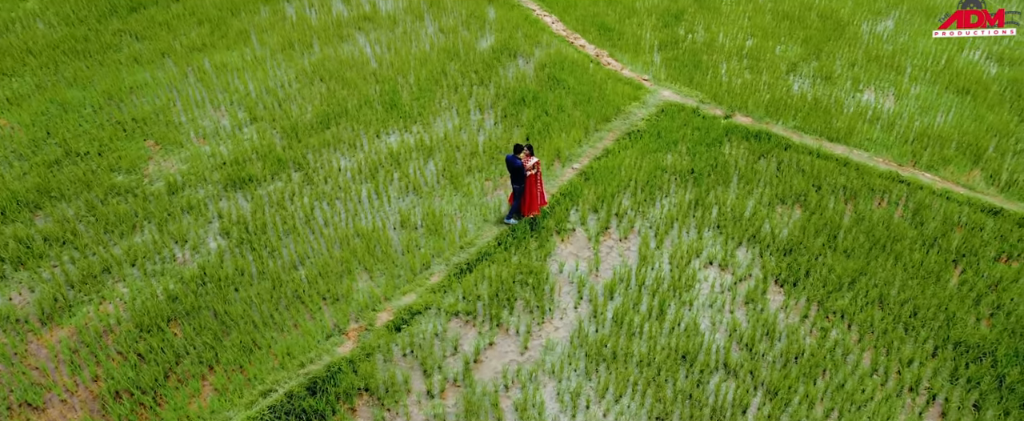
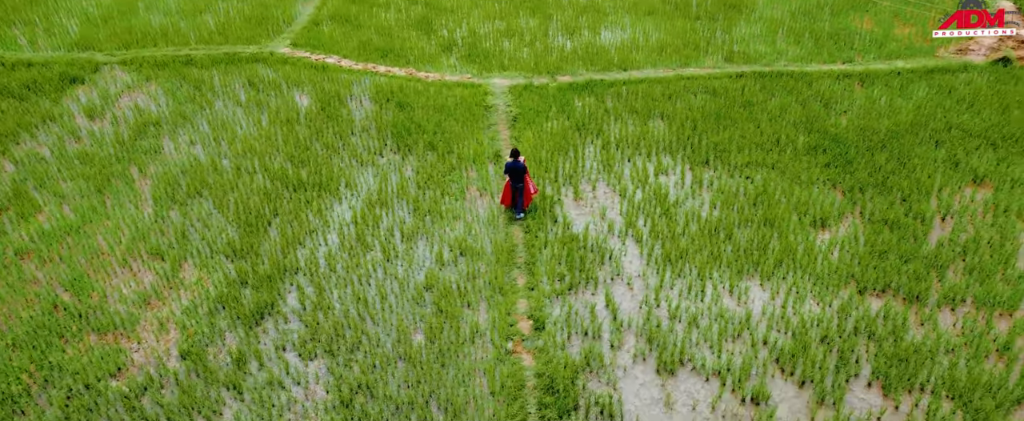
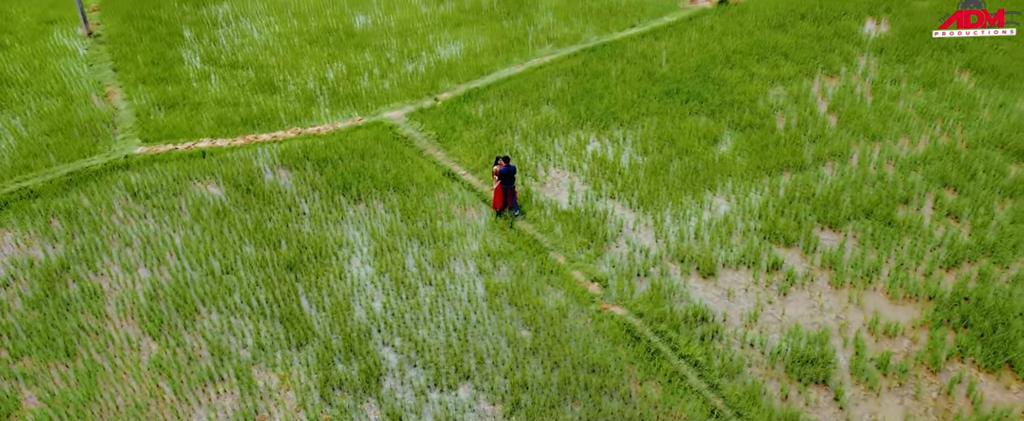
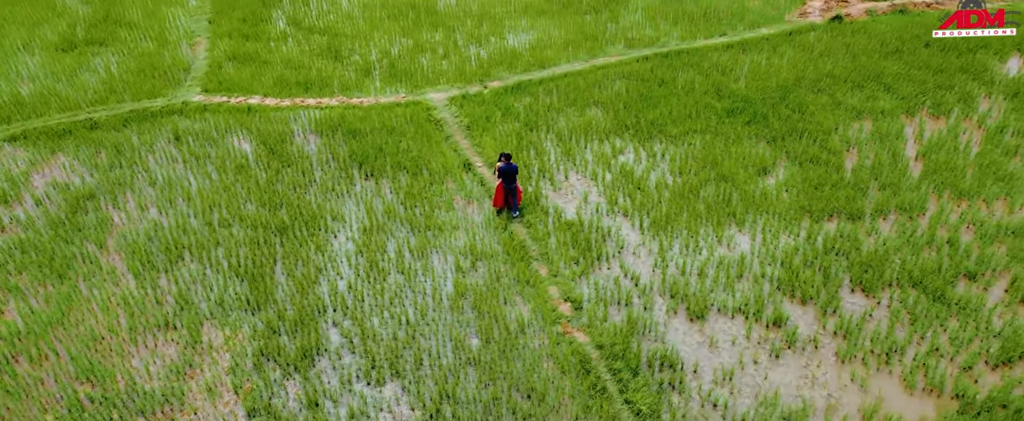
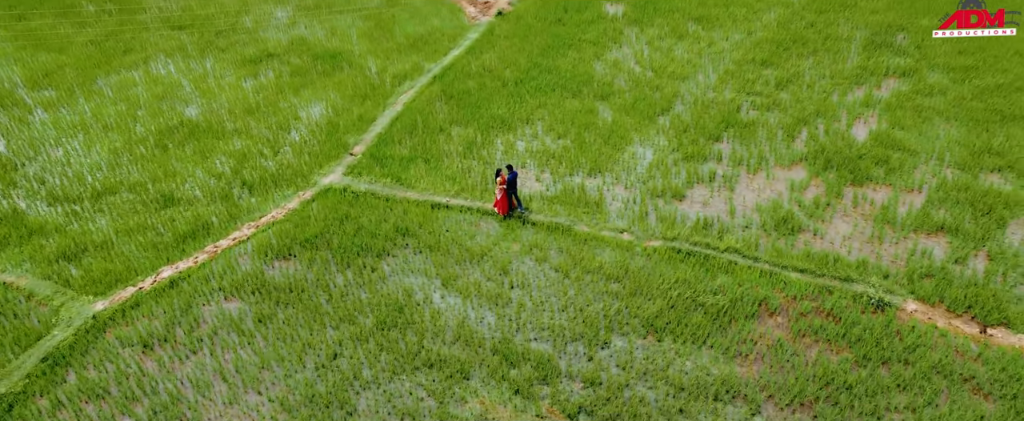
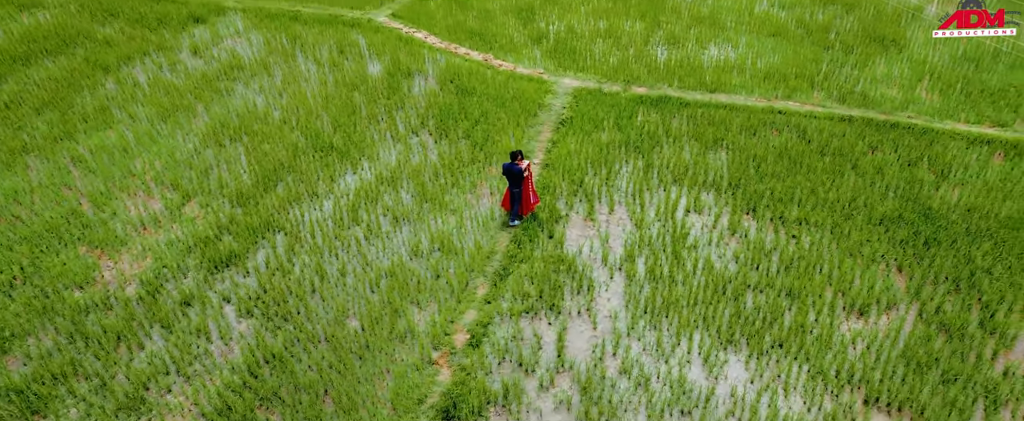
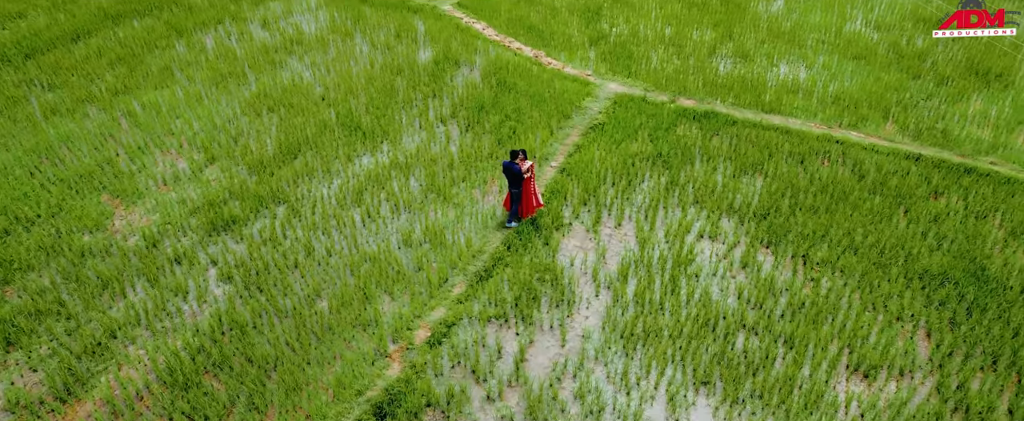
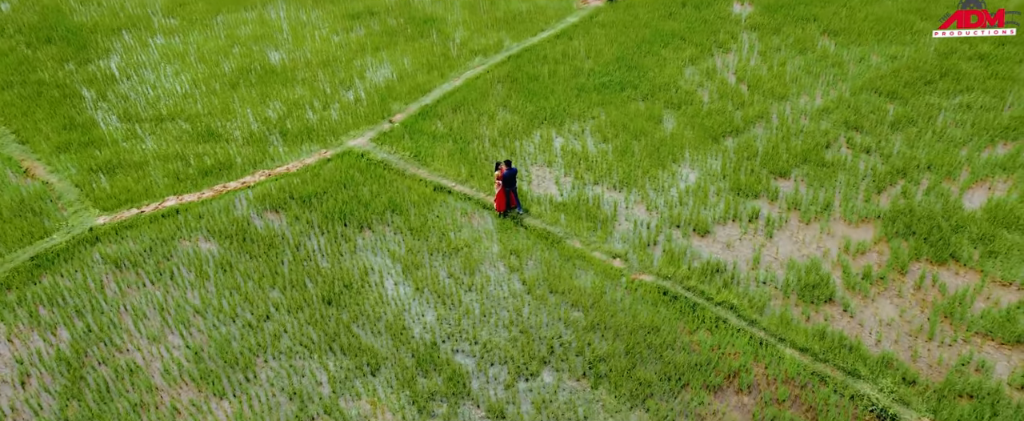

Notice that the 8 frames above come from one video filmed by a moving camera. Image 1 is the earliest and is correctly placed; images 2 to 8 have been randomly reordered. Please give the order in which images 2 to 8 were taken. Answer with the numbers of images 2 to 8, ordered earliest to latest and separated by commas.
7, 6, 2, 4, 3, 8, 5
